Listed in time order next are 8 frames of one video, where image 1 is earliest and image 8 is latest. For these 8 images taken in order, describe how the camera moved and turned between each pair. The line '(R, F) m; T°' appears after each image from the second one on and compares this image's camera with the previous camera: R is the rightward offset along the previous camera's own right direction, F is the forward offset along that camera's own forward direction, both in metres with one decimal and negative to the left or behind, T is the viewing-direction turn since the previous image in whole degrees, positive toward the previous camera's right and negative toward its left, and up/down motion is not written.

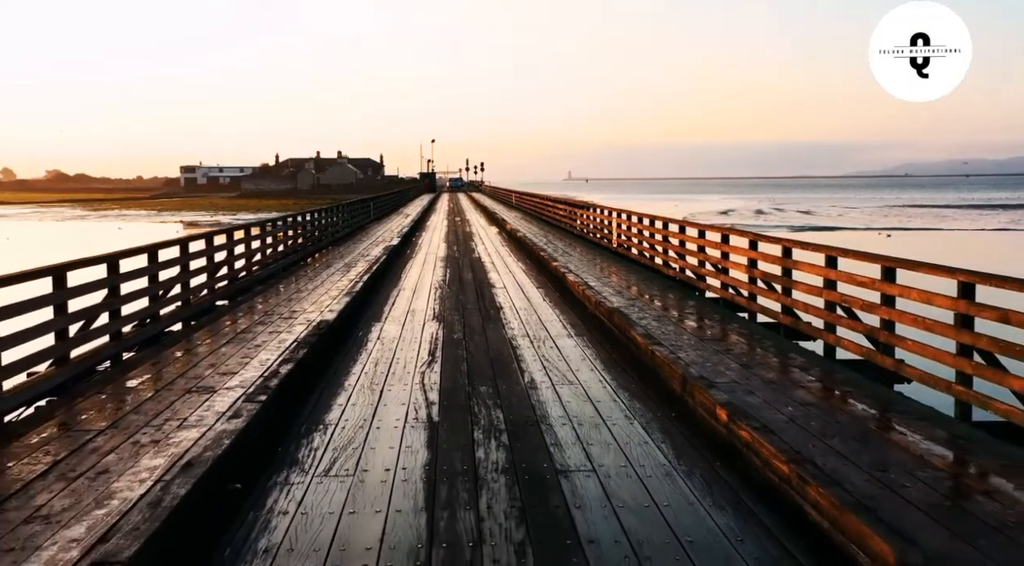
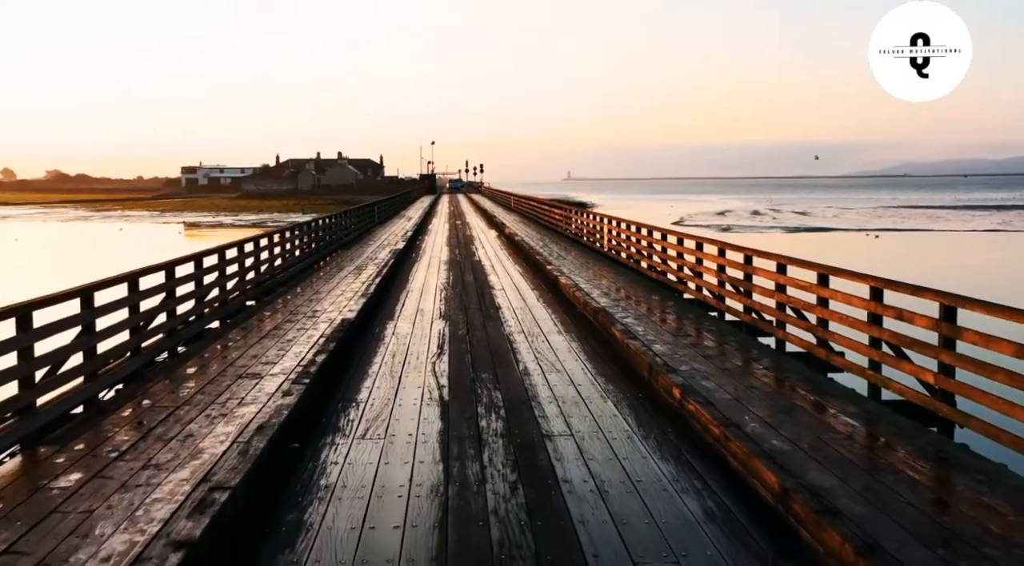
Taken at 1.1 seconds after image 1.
(-0.2, +1.8) m; 0°
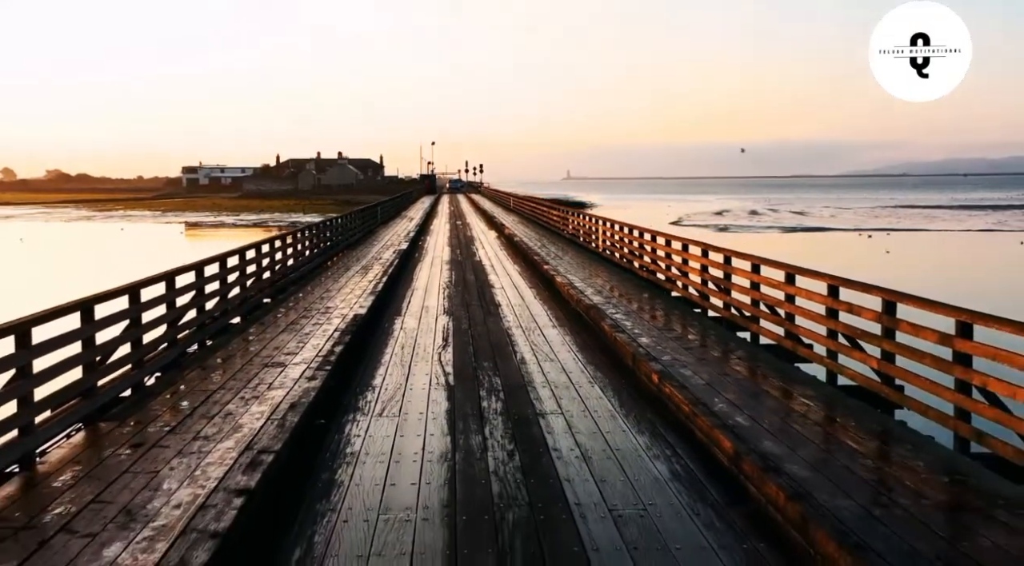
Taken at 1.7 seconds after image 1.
(0.0, -0.6) m; 0°
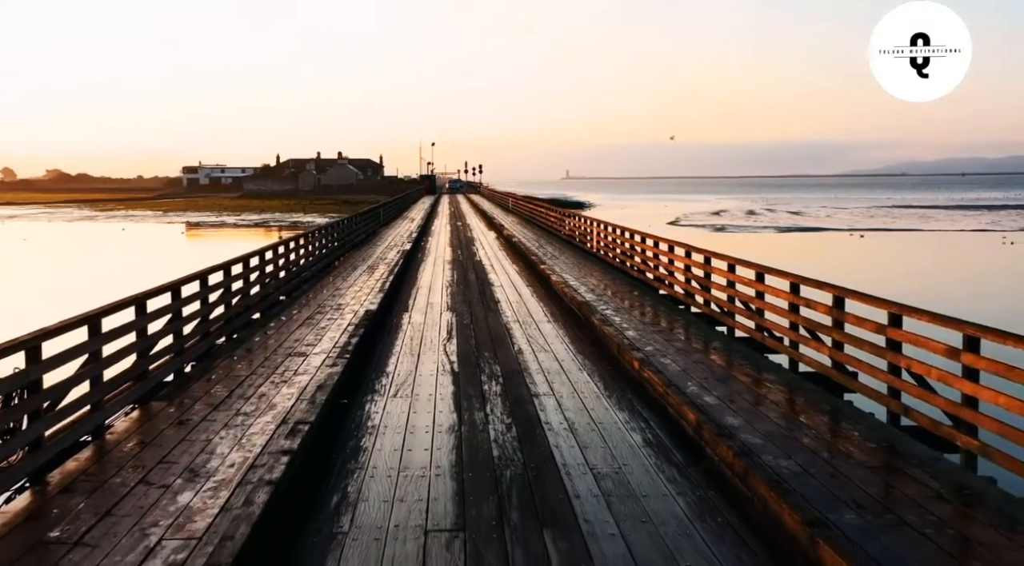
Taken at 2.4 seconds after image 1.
(0.0, -0.7) m; 0°
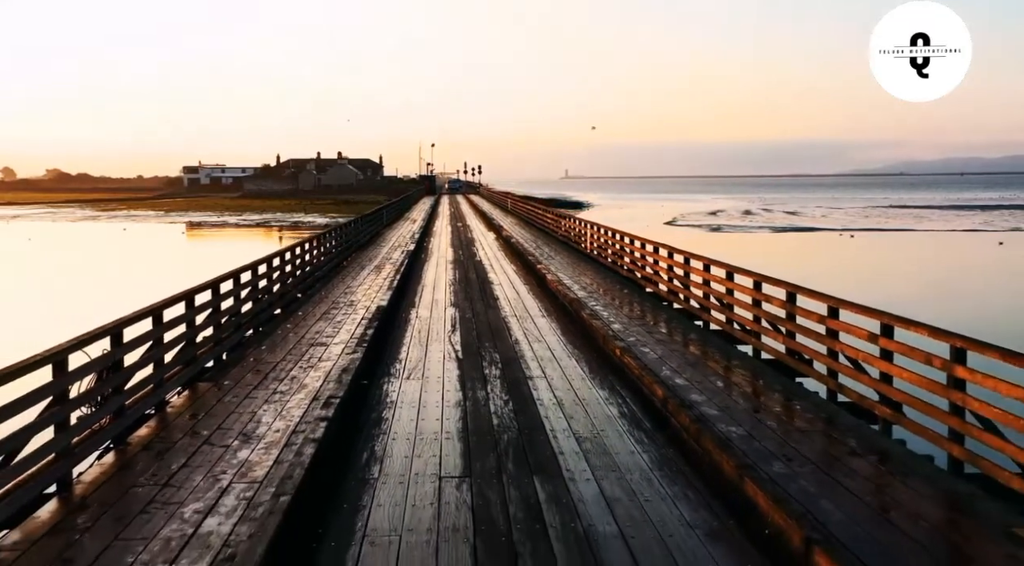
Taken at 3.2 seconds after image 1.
(0.0, -0.9) m; 0°
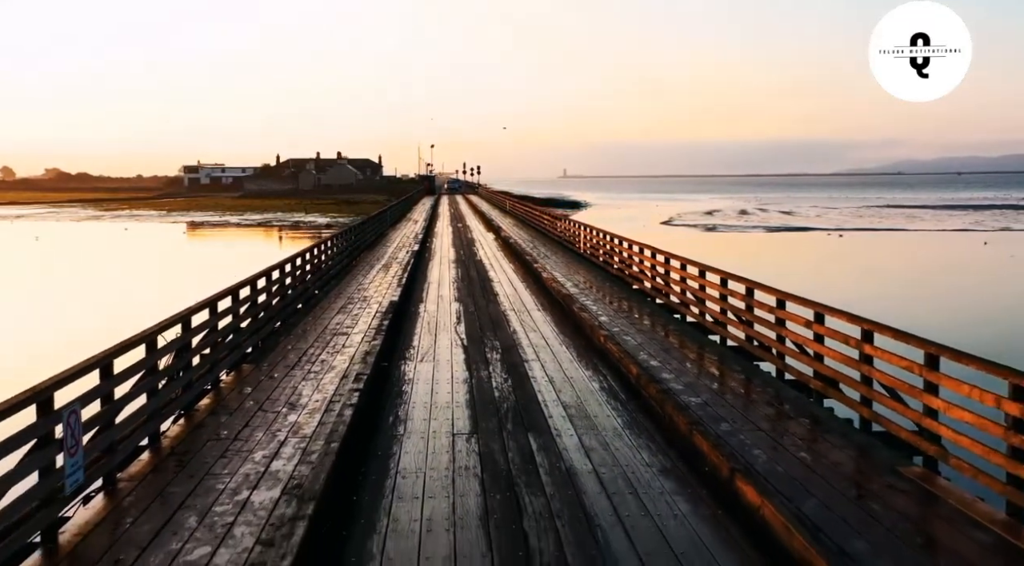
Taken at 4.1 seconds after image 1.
(0.0, -1.1) m; 0°
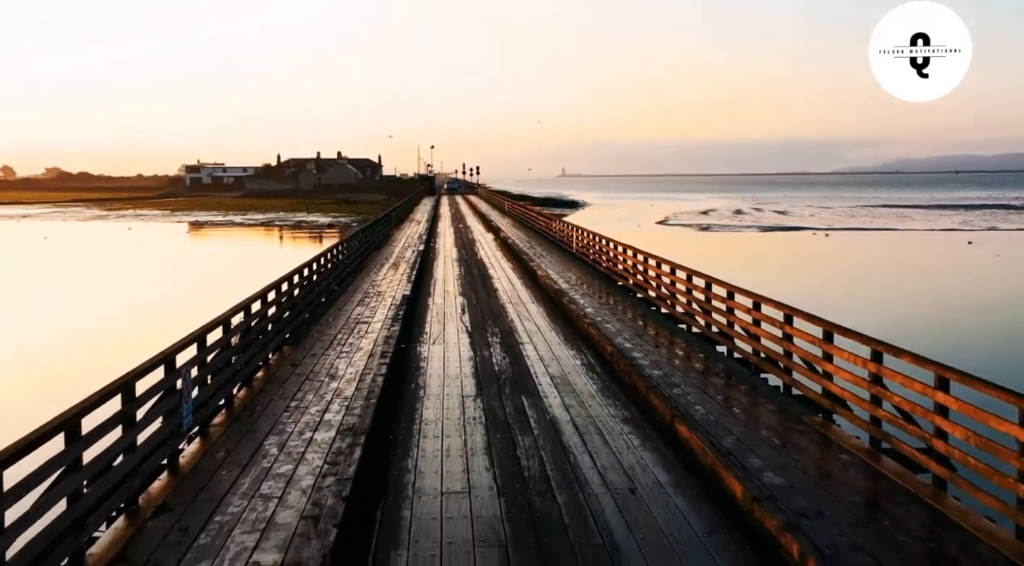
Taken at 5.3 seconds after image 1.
(0.0, -1.4) m; 0°
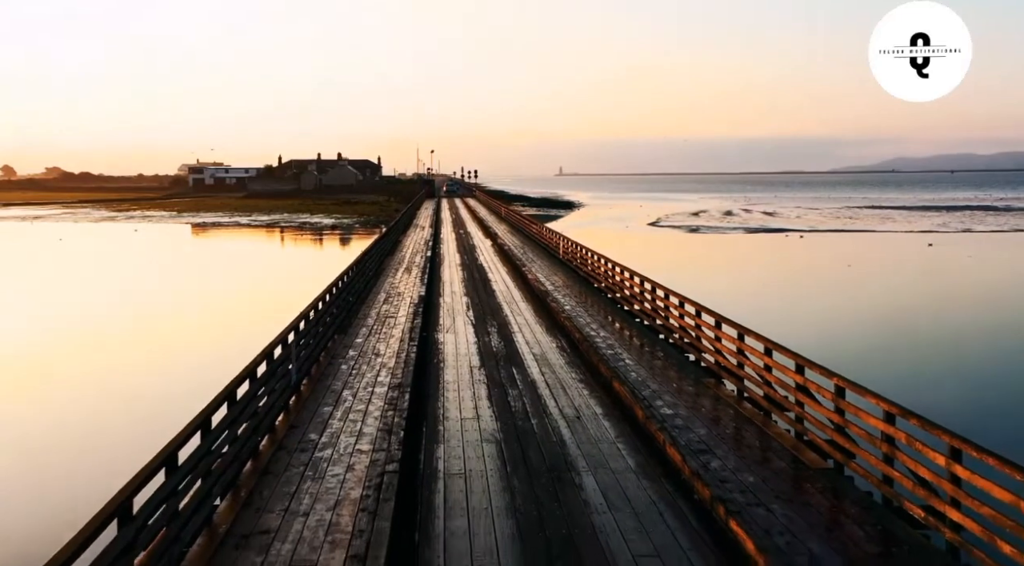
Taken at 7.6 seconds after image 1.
(+0.1, -2.9) m; 0°
